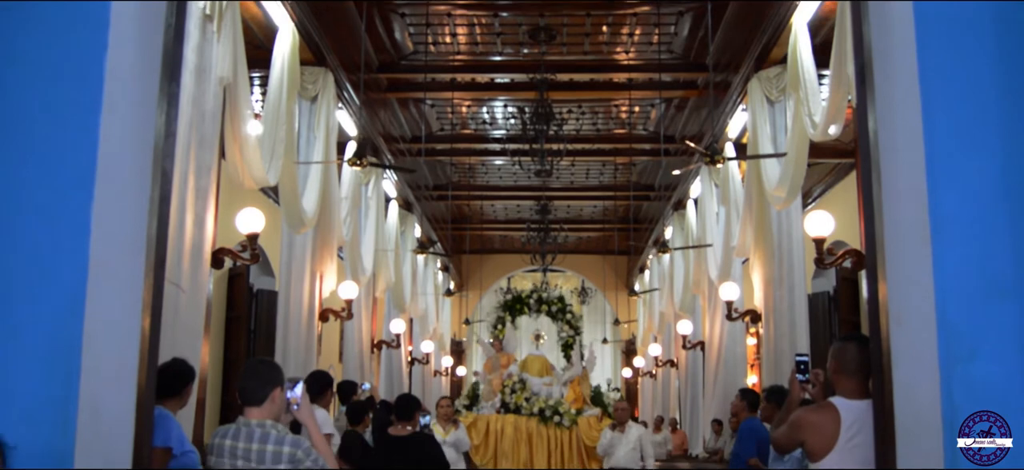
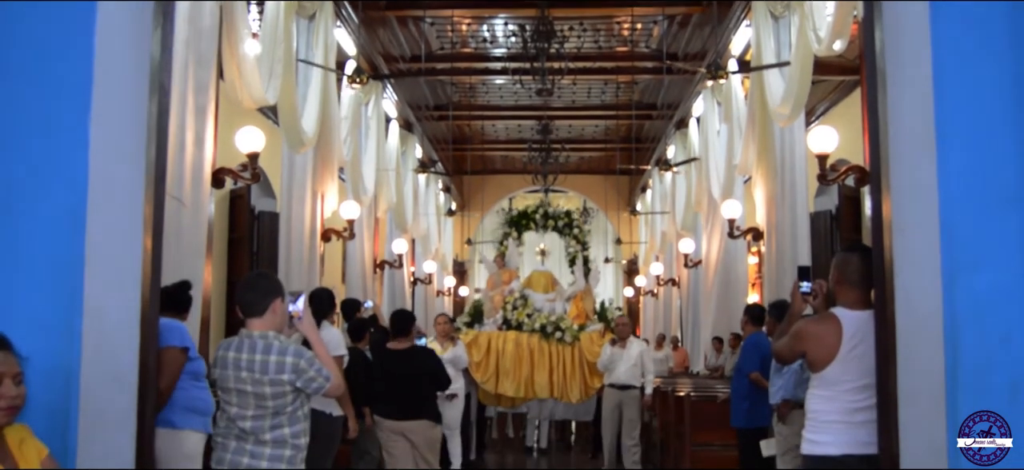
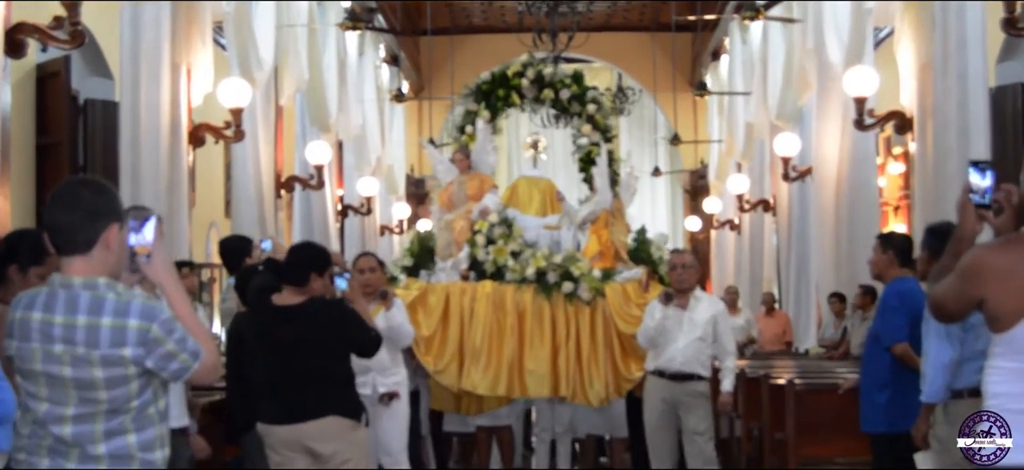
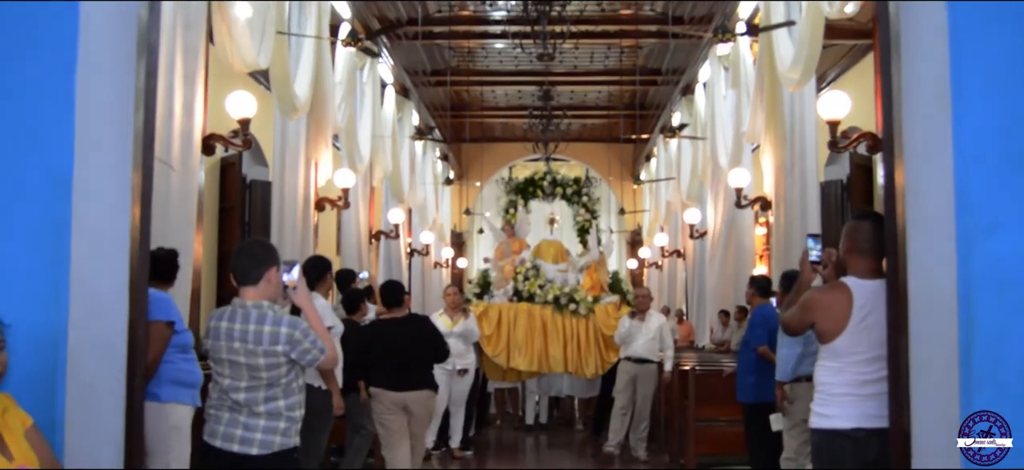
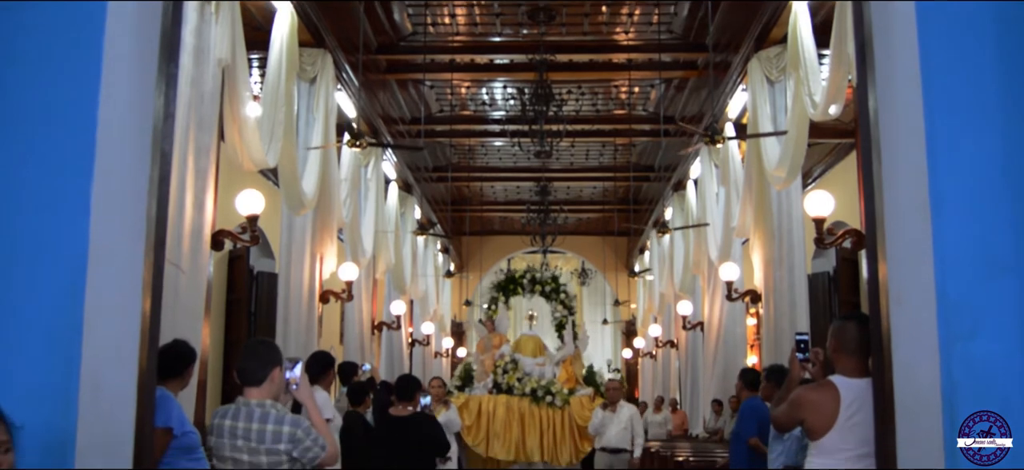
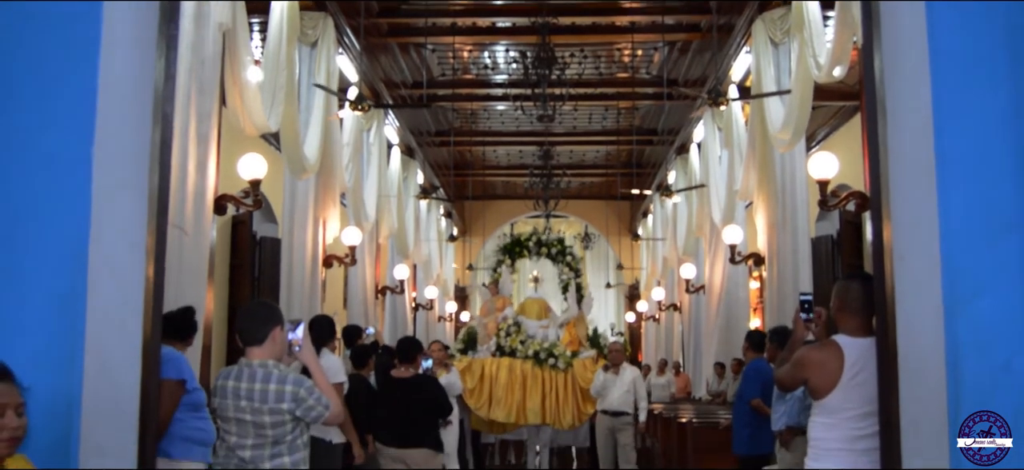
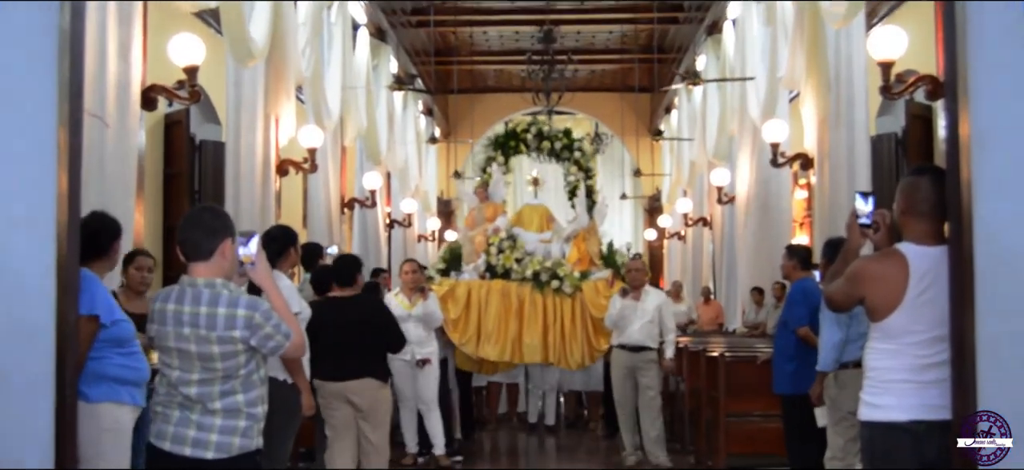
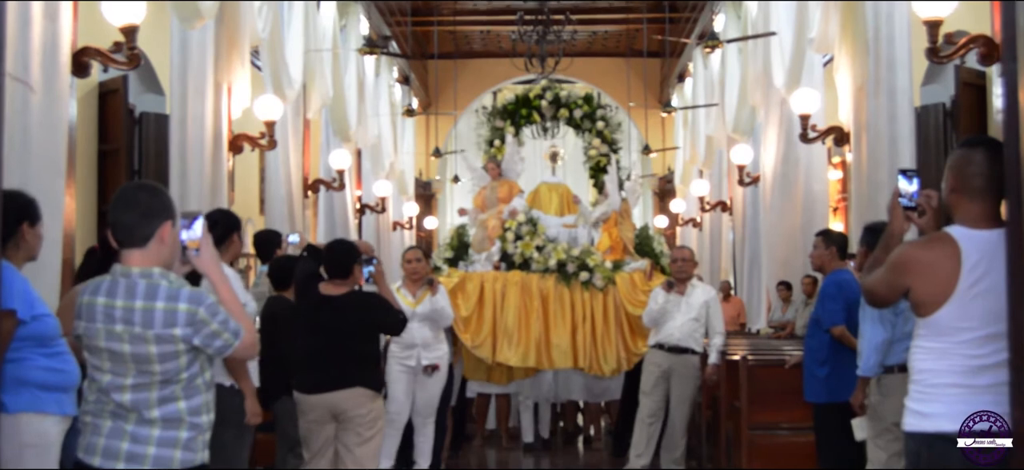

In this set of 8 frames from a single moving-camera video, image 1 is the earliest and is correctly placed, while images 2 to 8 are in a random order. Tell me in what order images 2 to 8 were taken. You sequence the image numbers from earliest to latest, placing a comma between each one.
5, 6, 2, 4, 7, 8, 3
